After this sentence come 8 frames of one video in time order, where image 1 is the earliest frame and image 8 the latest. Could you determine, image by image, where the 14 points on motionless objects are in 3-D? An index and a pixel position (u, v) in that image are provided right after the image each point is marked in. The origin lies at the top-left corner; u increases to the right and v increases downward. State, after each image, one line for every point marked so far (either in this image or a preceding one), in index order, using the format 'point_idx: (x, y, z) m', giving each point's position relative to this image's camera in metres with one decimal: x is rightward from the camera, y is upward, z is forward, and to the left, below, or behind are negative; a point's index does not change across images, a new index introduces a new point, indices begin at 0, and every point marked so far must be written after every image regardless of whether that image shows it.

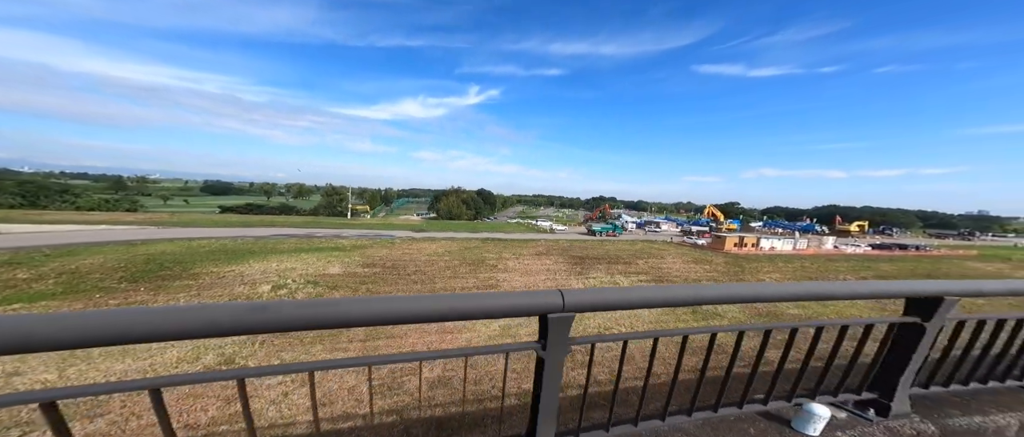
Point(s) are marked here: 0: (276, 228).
0: (-13.5, -0.6, +18.5) m
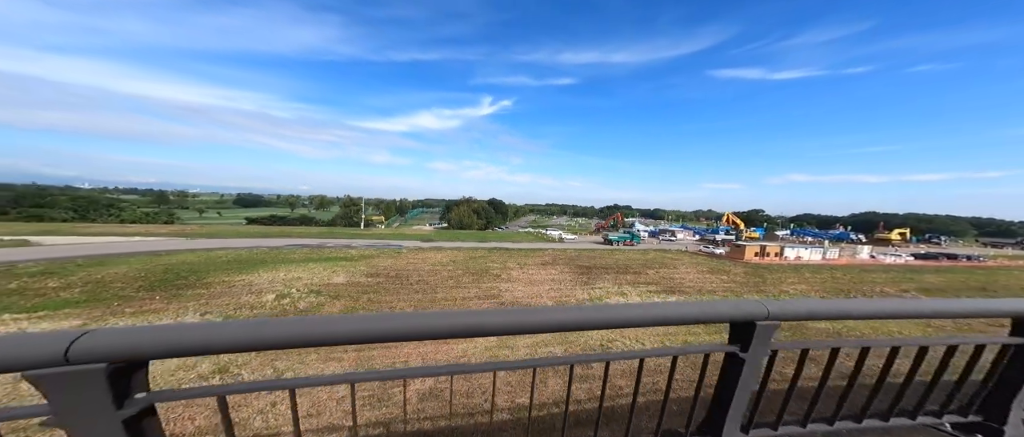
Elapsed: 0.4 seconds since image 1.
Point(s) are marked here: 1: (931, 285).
0: (-12.8, -1.2, +19.2) m
1: (+24.9, -4.0, +19.6) m
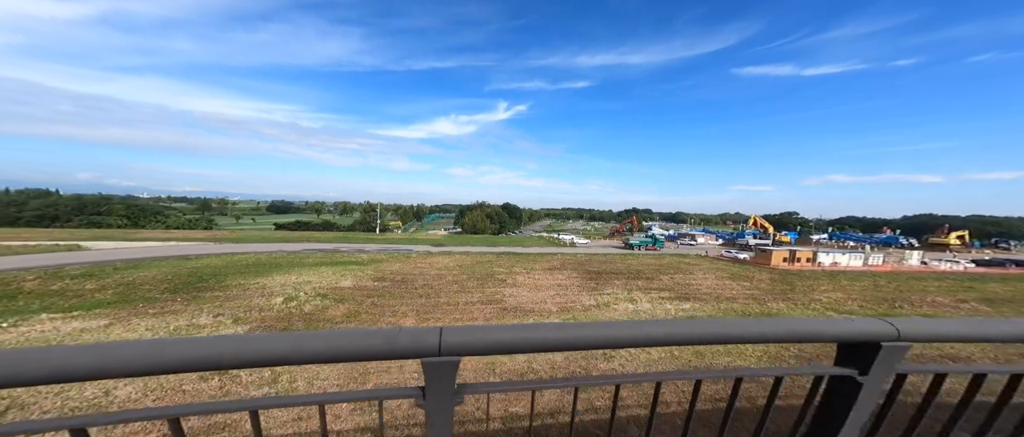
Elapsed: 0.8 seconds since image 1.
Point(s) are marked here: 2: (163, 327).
0: (-12.0, -1.6, +20.1) m
1: (+25.7, -4.2, +17.9) m
2: (-4.7, -1.4, +4.4) m
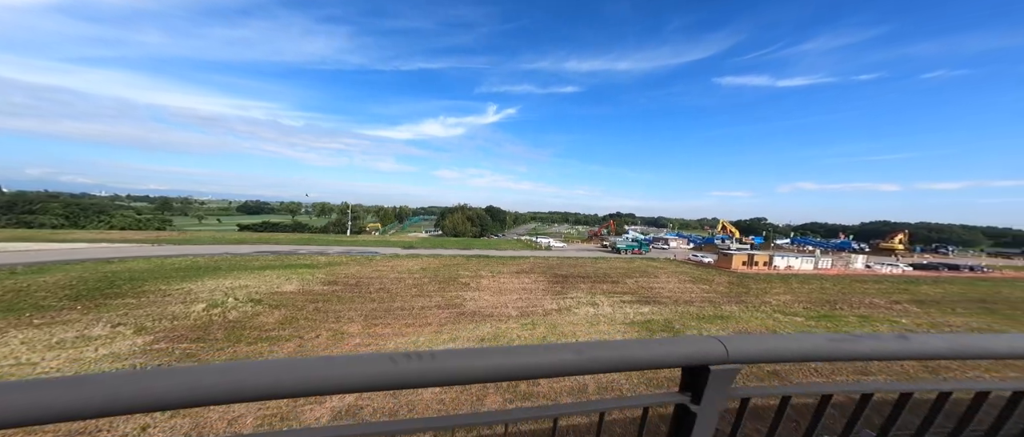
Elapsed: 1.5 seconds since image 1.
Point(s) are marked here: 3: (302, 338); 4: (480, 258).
0: (-13.9, -1.6, +19.0) m
1: (+23.8, -4.6, +19.4) m
2: (-5.5, -1.4, +3.9) m
3: (-3.9, -2.2, +6.1) m
4: (-1.5, -2.3, +19.3) m
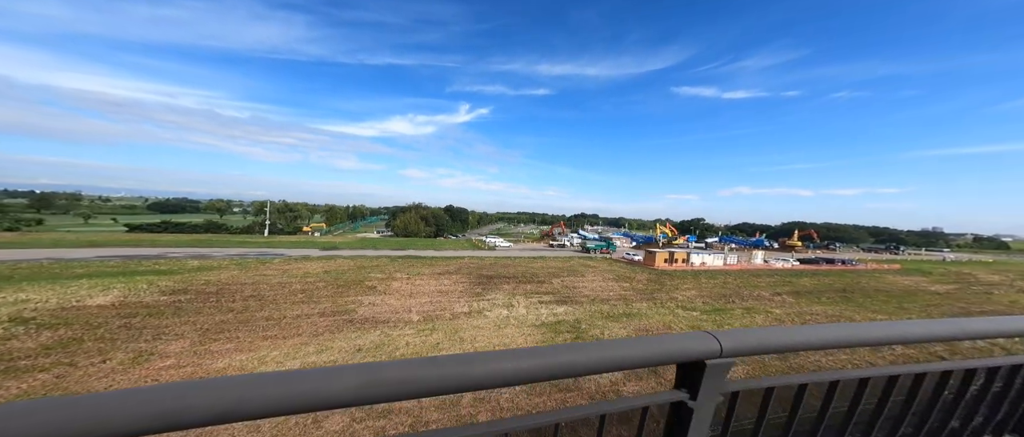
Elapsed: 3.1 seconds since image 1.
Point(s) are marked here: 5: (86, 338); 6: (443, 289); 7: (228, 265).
0: (-18.2, -1.5, +16.1) m
1: (+19.0, -4.7, +22.2) m
2: (-7.6, -1.3, +2.3) m
3: (-6.4, -2.1, +4.8) m
4: (-6.0, -2.2, +18.2) m
5: (-7.0, -2.0, +5.4) m
6: (-2.8, -2.8, +13.2) m
7: (-10.8, -1.8, +12.4) m
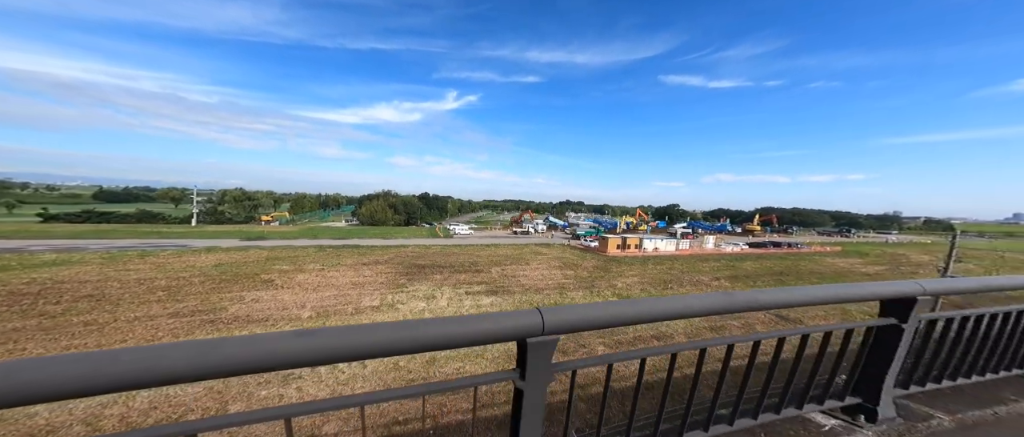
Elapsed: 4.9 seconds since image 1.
0: (-21.3, -0.9, +13.7) m
1: (+15.4, -3.7, +22.8) m
2: (-9.6, -1.2, +0.8) m
3: (-8.6, -1.9, +3.4) m
4: (-9.2, -1.6, +16.8) m
5: (-9.3, -1.7, +4.0) m
6: (-5.6, -2.3, +12.0) m
7: (-13.6, -1.3, +10.7) m
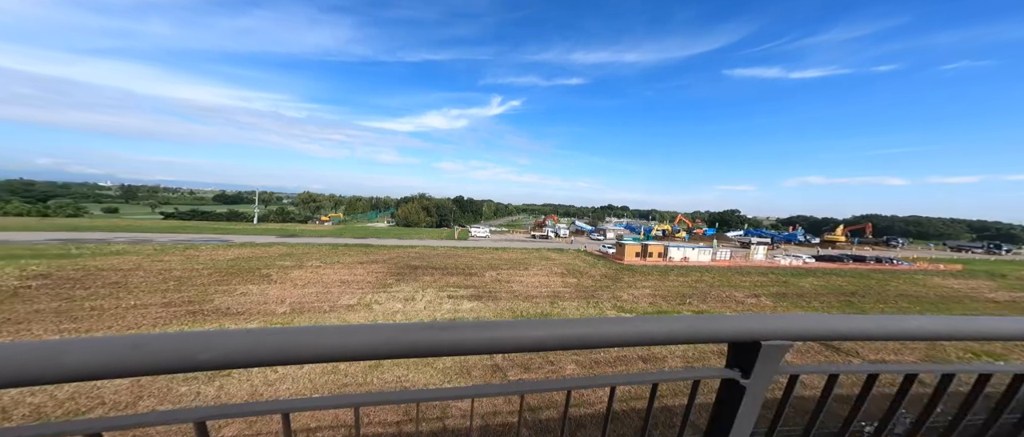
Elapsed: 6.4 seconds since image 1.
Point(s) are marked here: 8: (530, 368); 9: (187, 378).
0: (-21.3, -0.8, +17.0) m
1: (+16.3, -4.3, +19.8) m
2: (-12.0, -1.1, +2.4) m
3: (-10.5, -1.9, +4.7) m
4: (-8.9, -1.6, +18.1) m
5: (-11.1, -1.7, +5.4) m
6: (-6.2, -2.4, +12.7) m
7: (-14.3, -1.3, +12.7) m
8: (+0.5, -4.0, +8.7) m
9: (-5.6, -2.7, +5.6) m
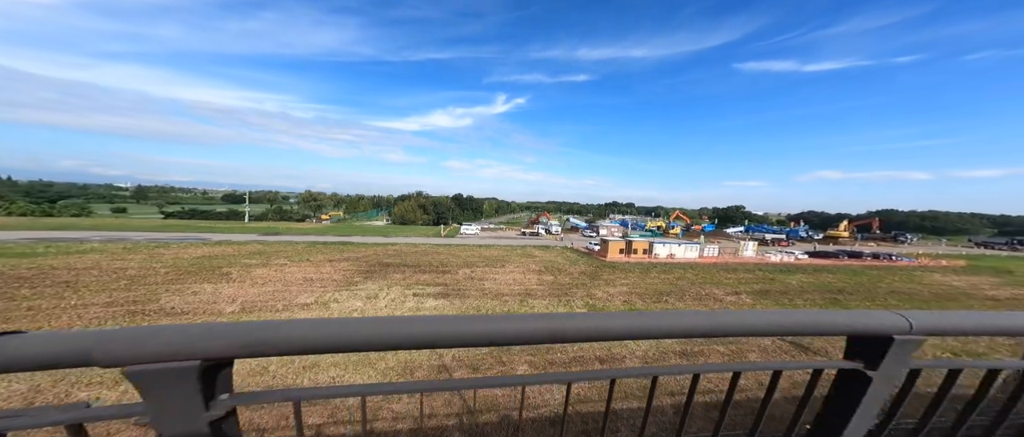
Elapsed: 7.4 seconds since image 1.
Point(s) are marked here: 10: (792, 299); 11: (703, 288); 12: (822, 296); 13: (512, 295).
0: (-22.6, -0.7, +16.9) m
1: (+15.0, -4.0, +19.5) m
2: (-13.4, -1.1, +2.3) m
3: (-11.9, -1.8, +4.6) m
4: (-10.2, -1.5, +17.9) m
5: (-12.5, -1.6, +5.3) m
6: (-7.5, -2.3, +12.6) m
7: (-15.6, -1.2, +12.6) m
8: (-0.9, -3.9, +8.6) m
9: (-7.0, -2.7, +5.5) m
10: (+14.9, -4.3, +17.5) m
11: (+10.2, -3.7, +17.6) m
12: (+17.7, -4.4, +18.9) m
13: (-0.1, -3.1, +13.6) m
